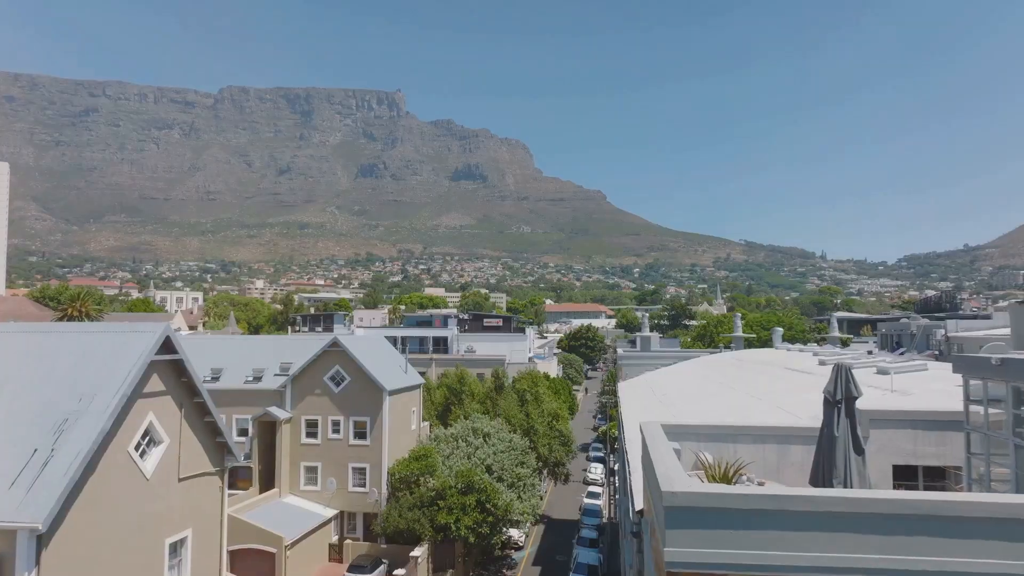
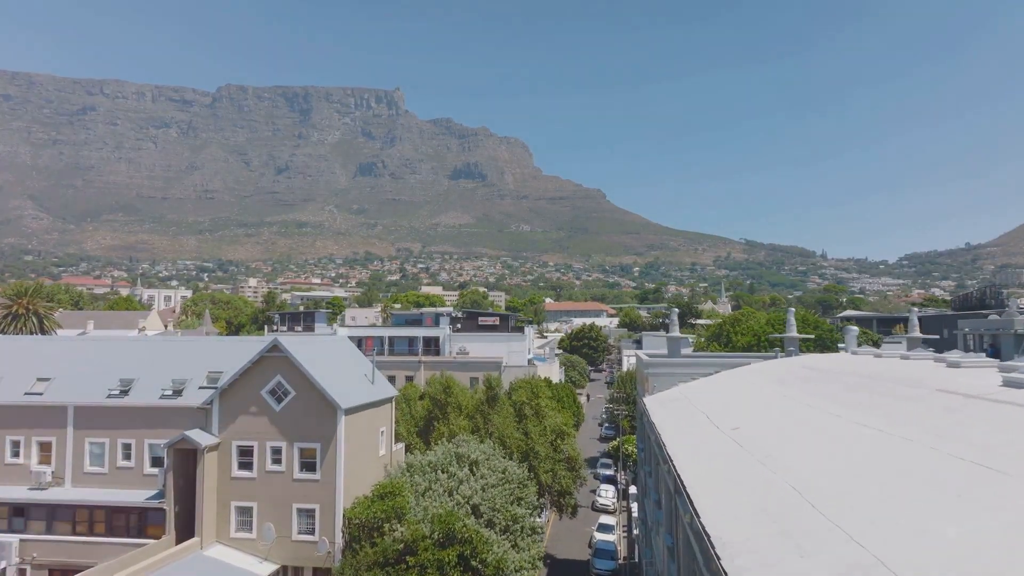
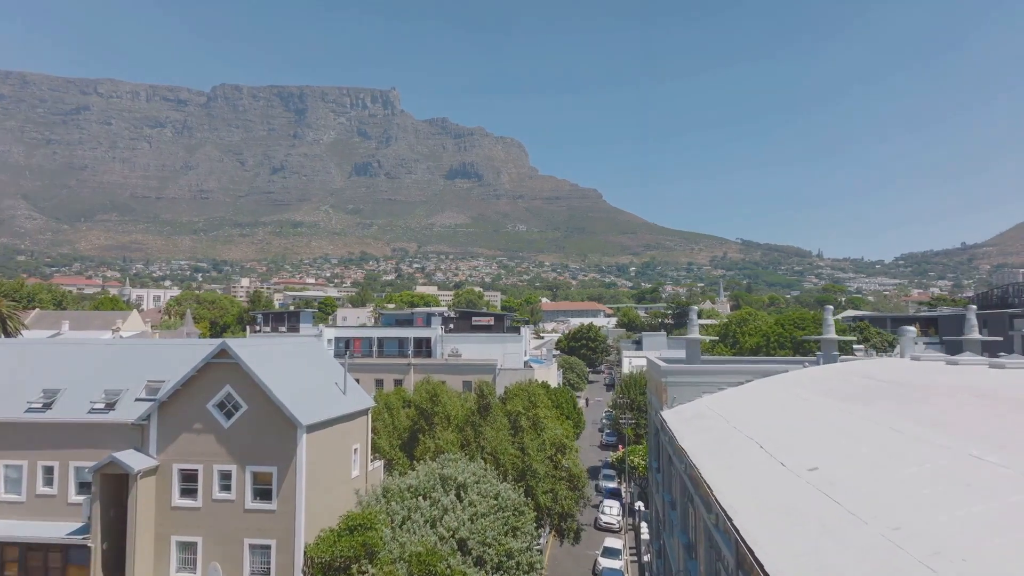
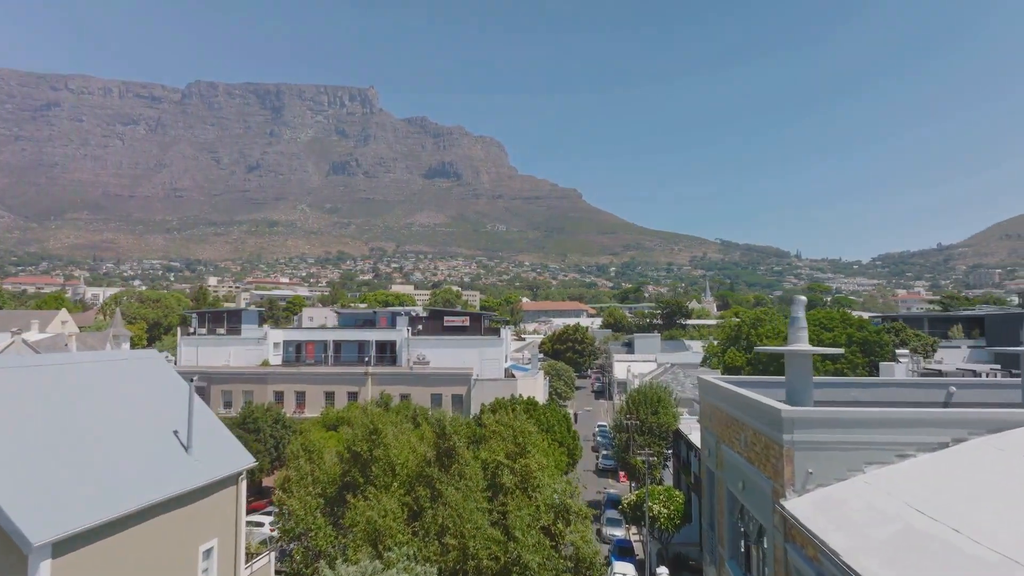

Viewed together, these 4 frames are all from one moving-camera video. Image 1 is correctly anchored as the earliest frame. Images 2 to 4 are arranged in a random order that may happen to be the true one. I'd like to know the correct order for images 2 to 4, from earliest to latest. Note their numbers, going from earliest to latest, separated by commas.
2, 3, 4
